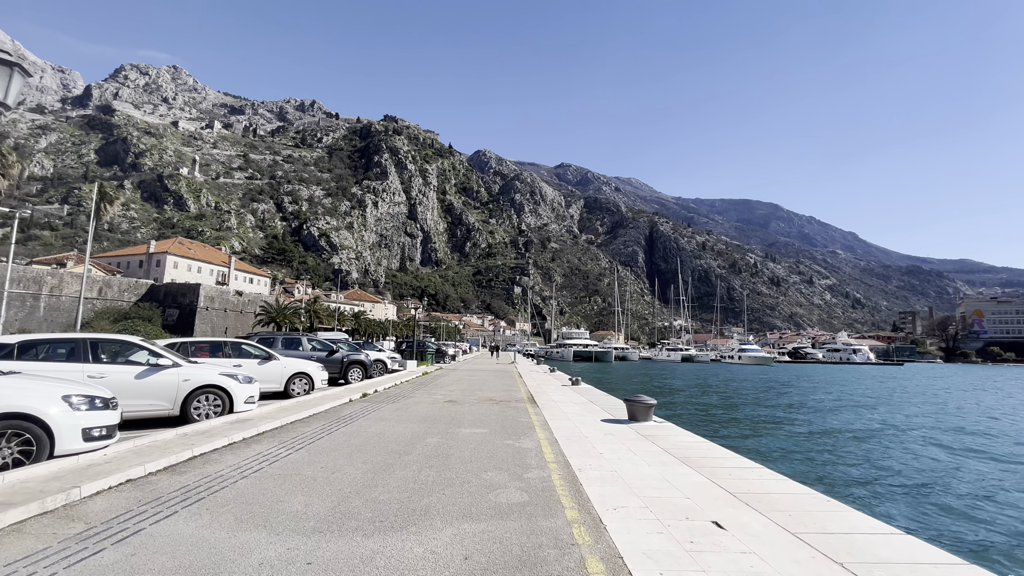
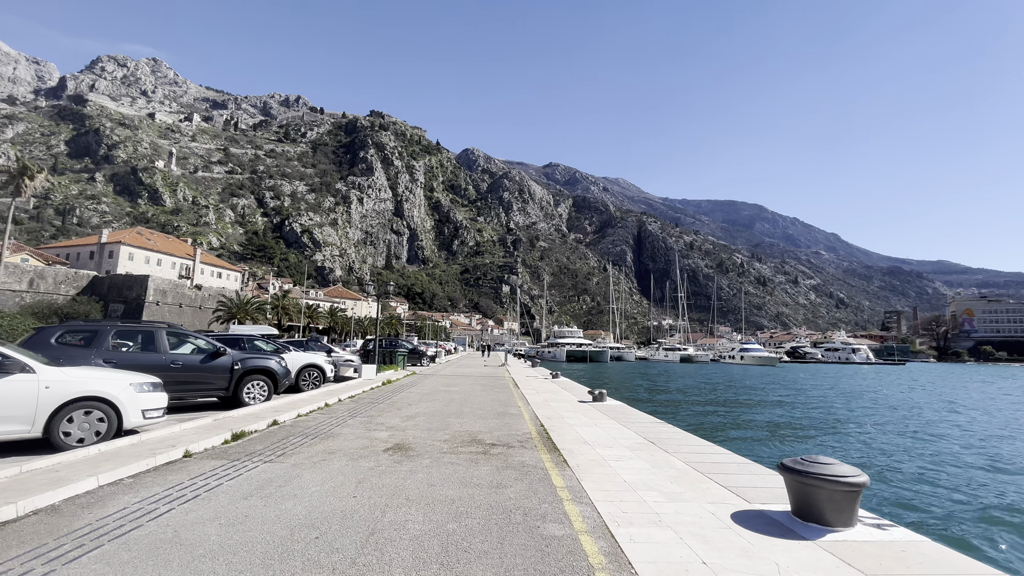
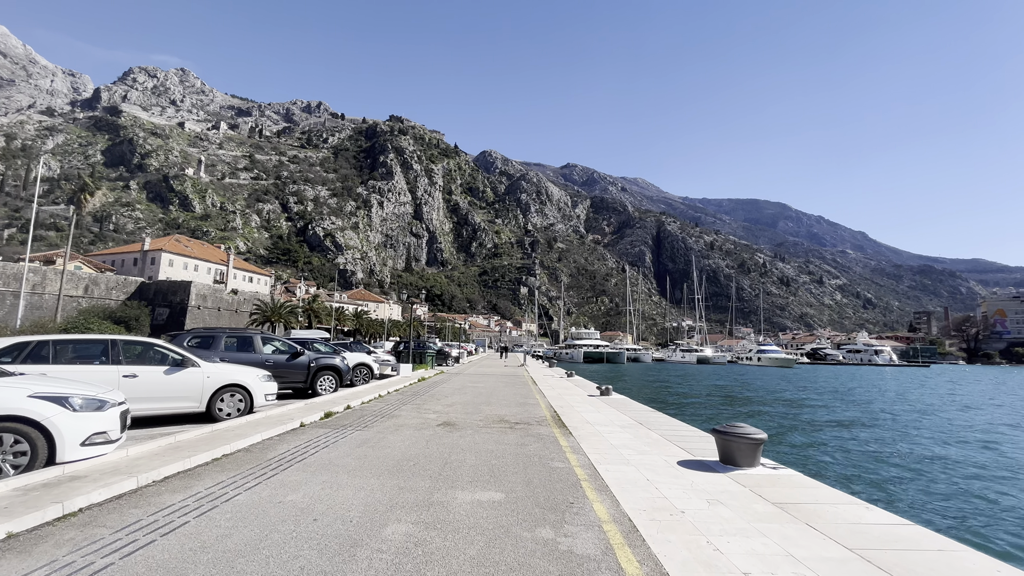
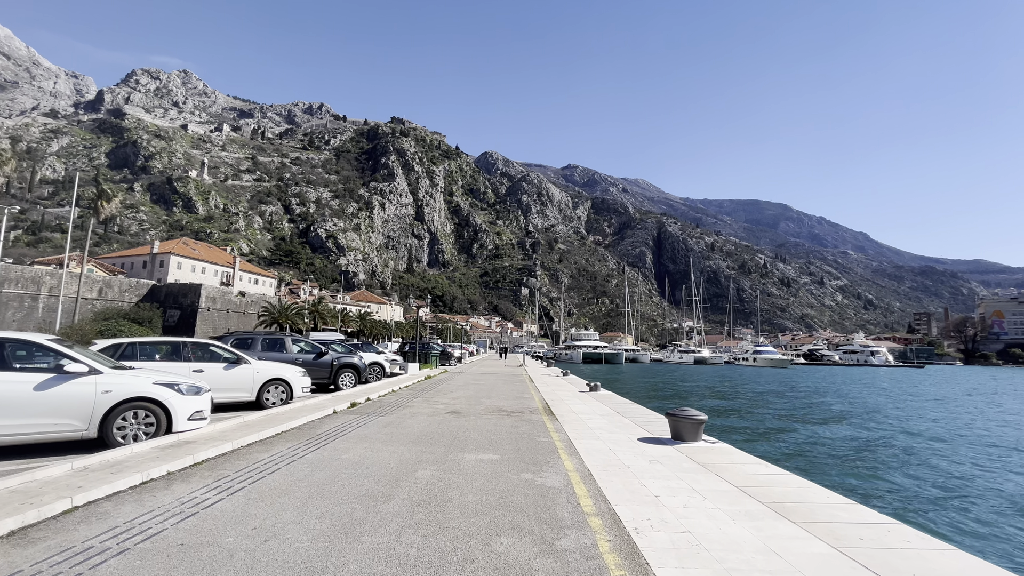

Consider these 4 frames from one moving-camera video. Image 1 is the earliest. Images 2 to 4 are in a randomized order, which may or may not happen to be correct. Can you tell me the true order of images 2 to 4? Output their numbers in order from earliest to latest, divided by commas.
4, 3, 2
